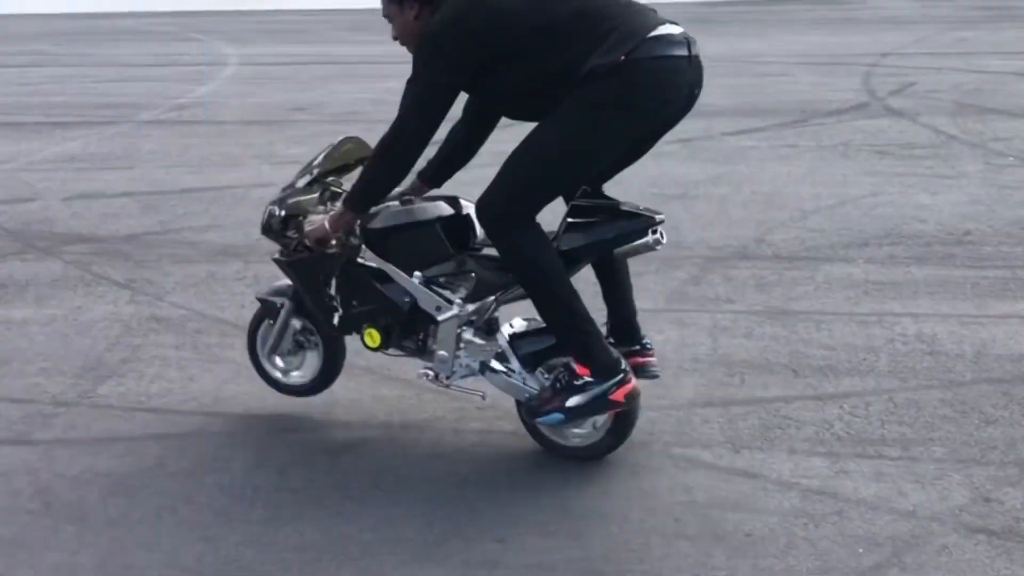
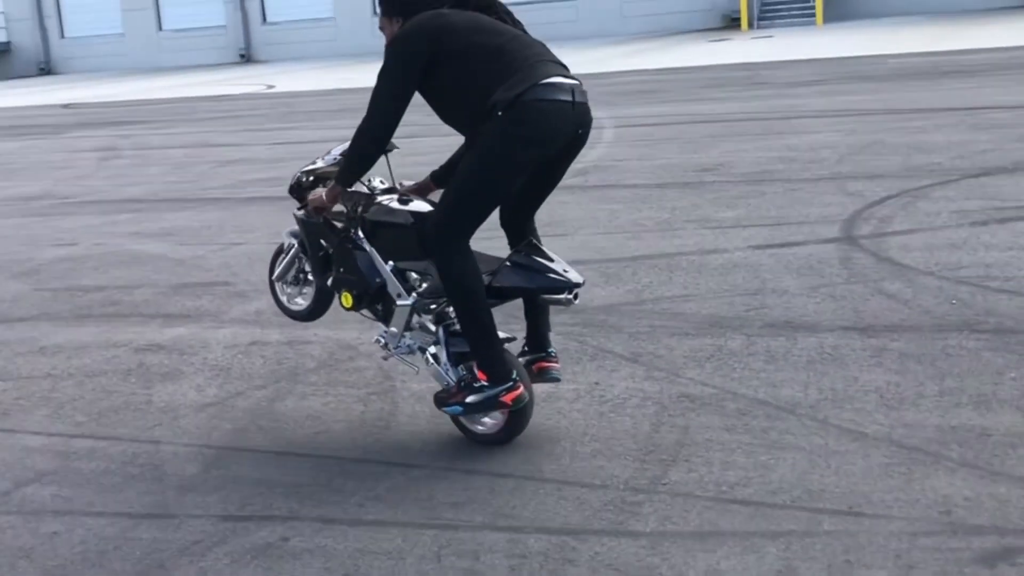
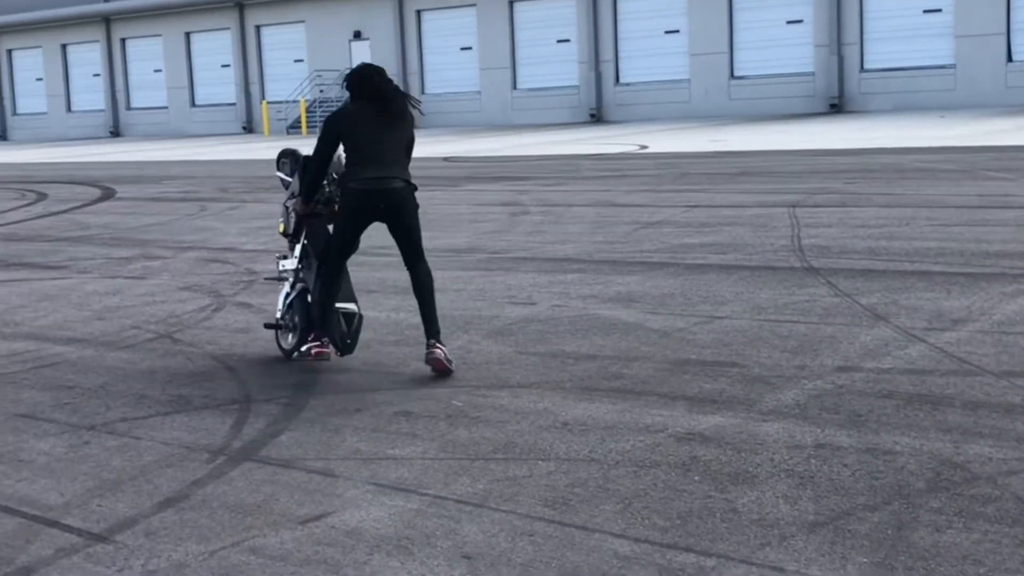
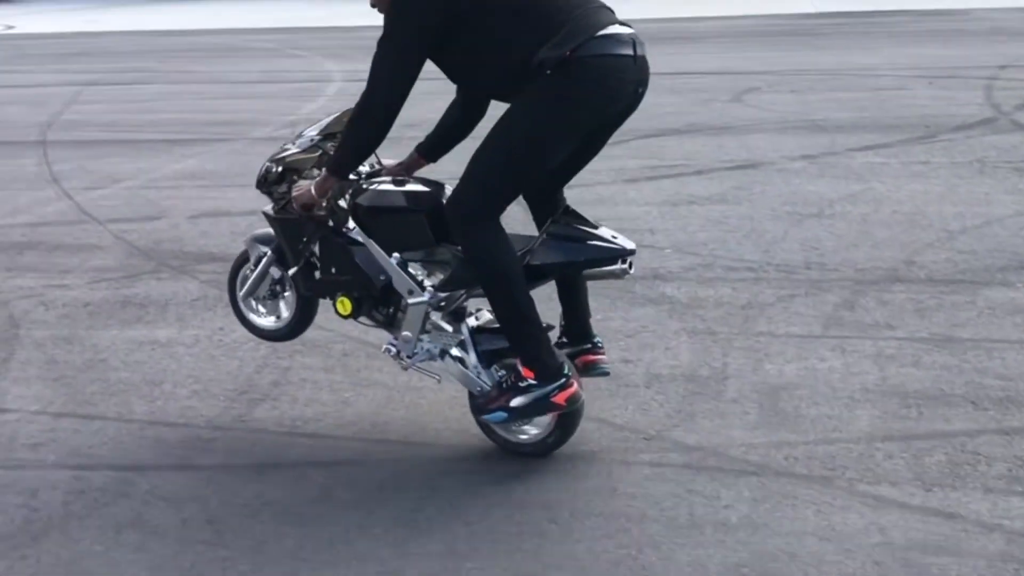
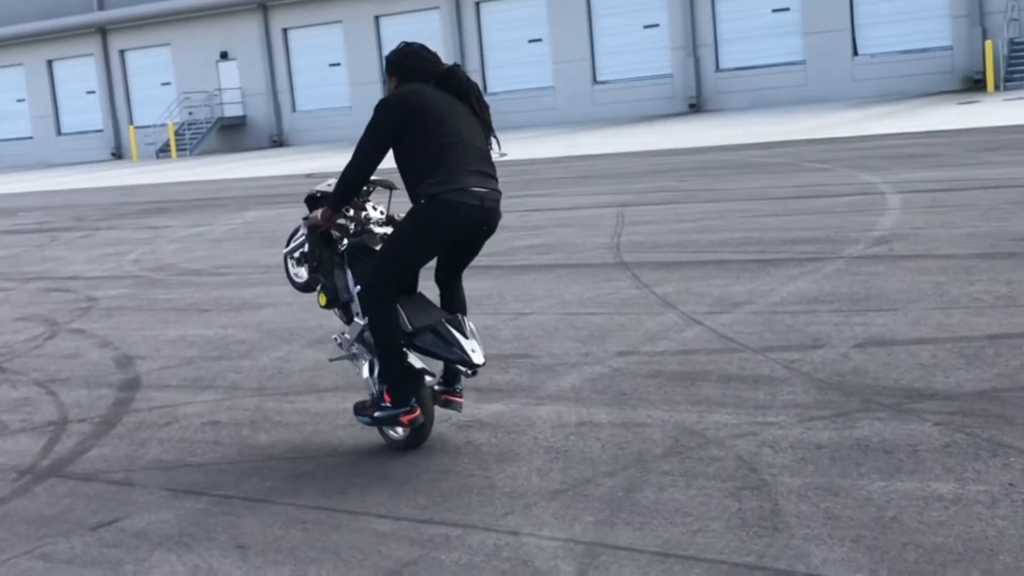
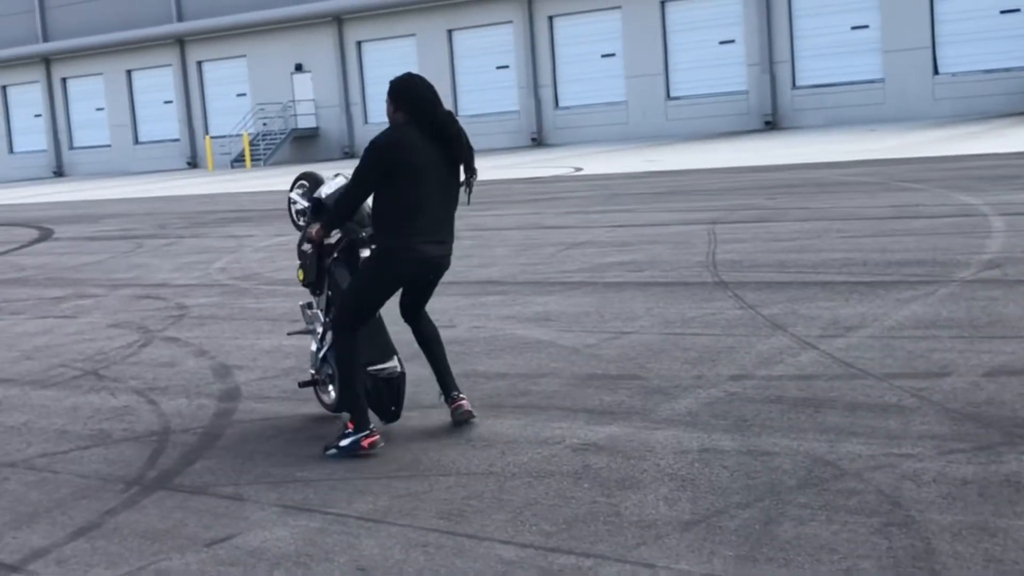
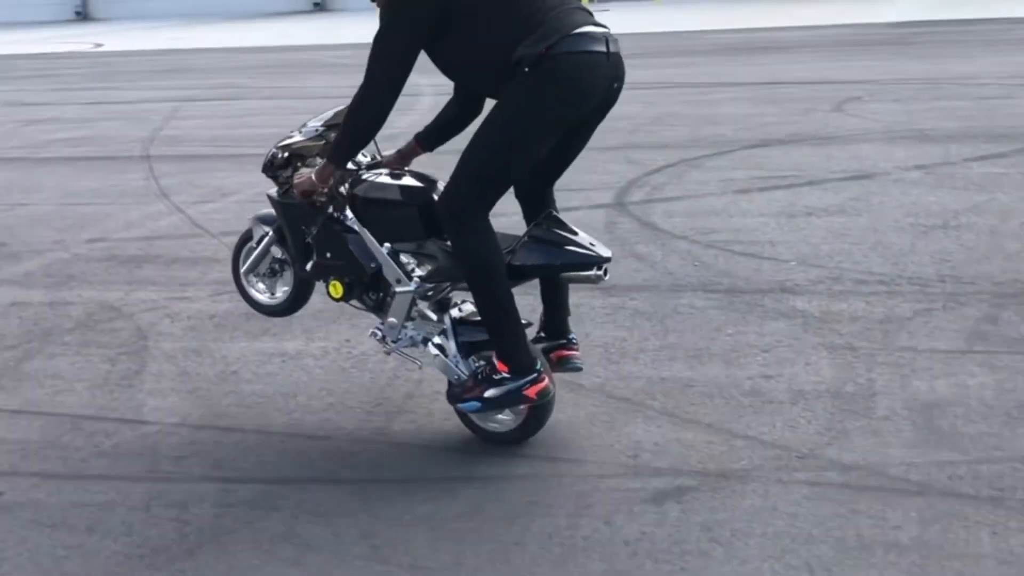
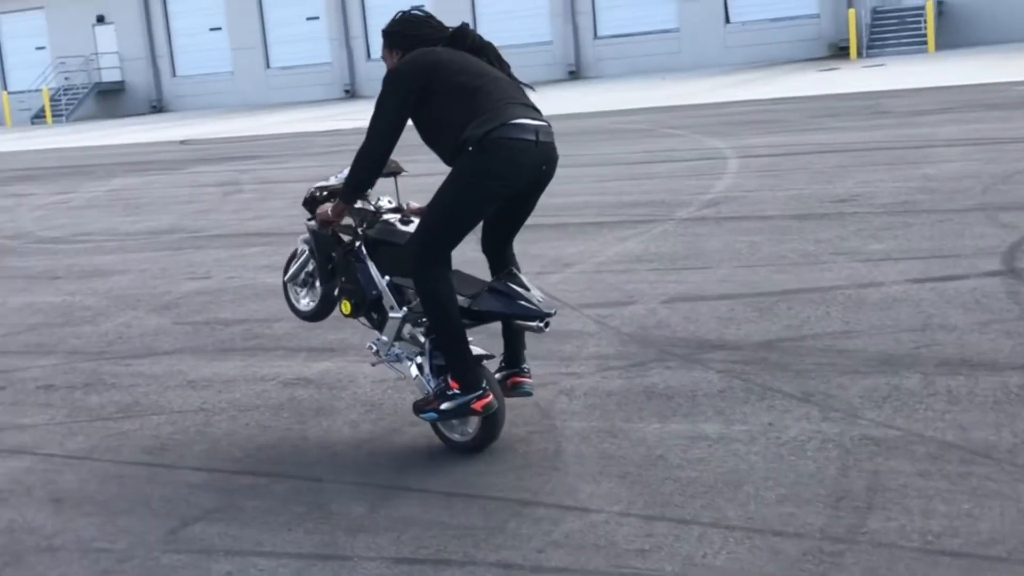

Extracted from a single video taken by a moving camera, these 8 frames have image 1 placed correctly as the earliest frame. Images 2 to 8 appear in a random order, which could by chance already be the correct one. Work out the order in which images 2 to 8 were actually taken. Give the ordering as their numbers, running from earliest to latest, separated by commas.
4, 7, 2, 8, 5, 6, 3
